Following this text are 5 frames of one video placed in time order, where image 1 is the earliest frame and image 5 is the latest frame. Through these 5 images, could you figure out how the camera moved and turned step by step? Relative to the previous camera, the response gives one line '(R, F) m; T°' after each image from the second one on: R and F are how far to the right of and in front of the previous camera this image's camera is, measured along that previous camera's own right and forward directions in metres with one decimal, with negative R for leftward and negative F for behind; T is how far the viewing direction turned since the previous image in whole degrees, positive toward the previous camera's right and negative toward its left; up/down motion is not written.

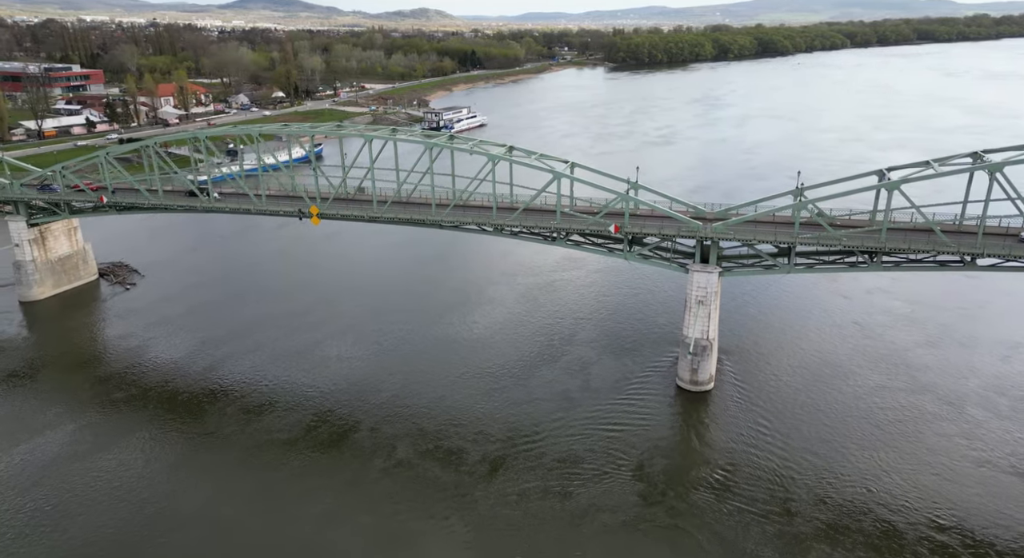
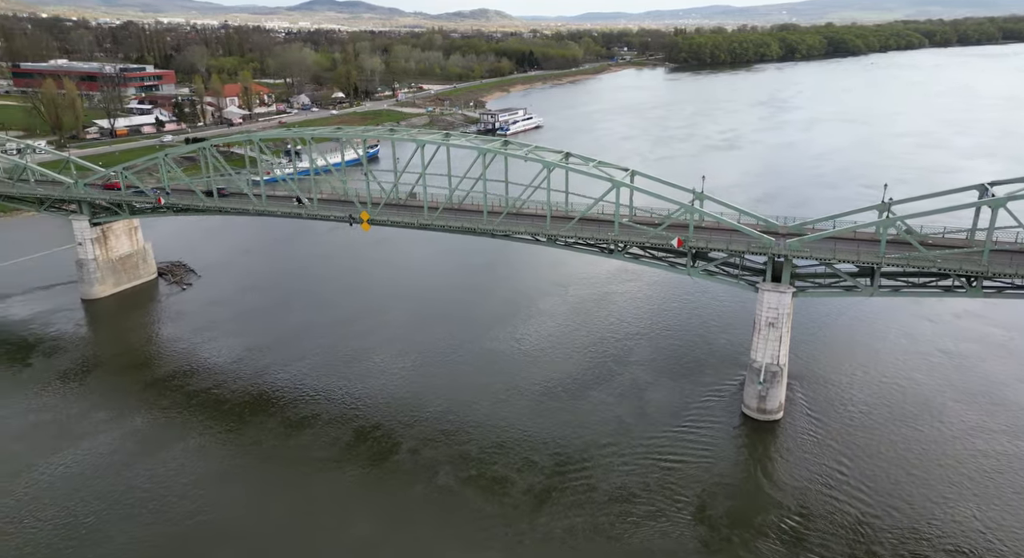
(+0.1, +2.7) m; -4°
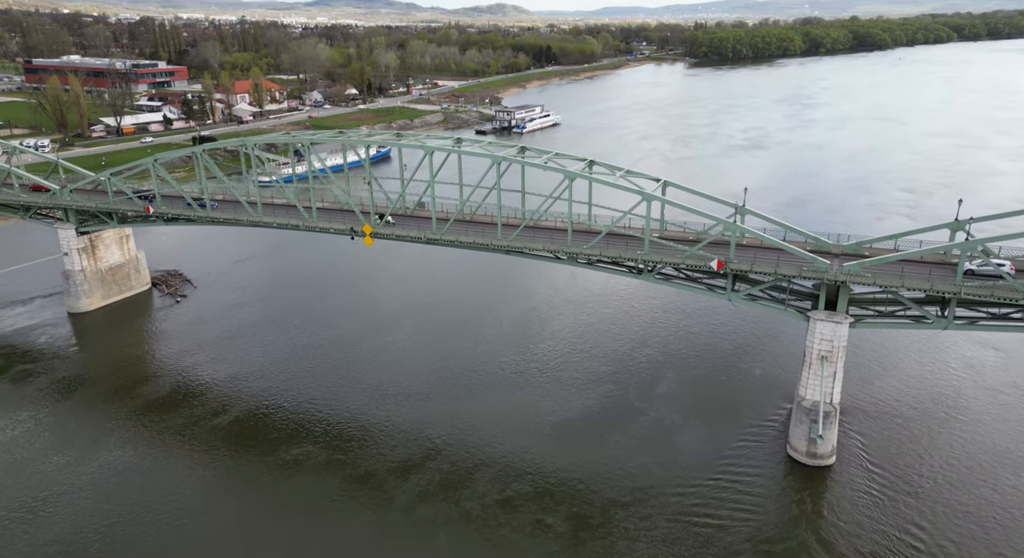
(0.0, +5.2) m; -1°
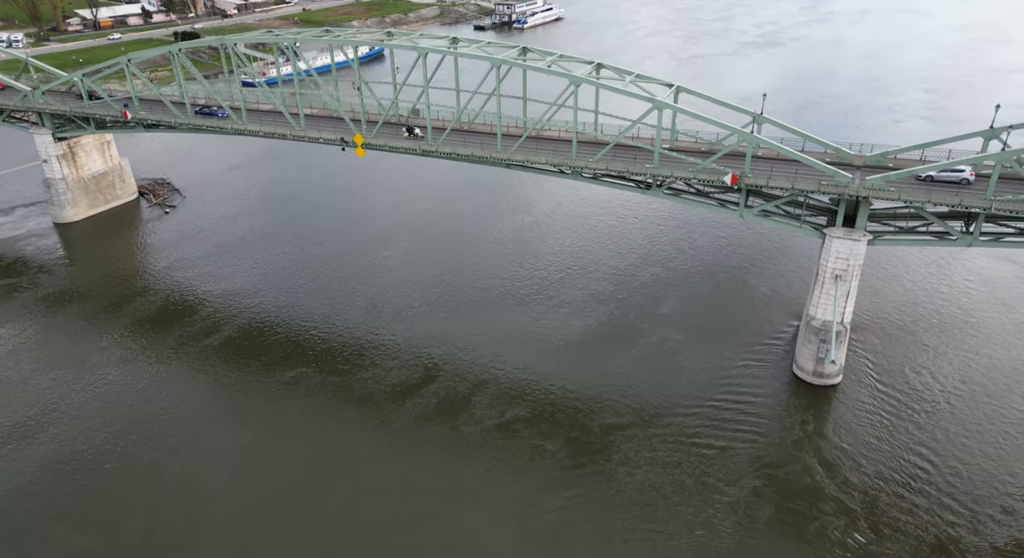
(-0.1, +2.0) m; 0°
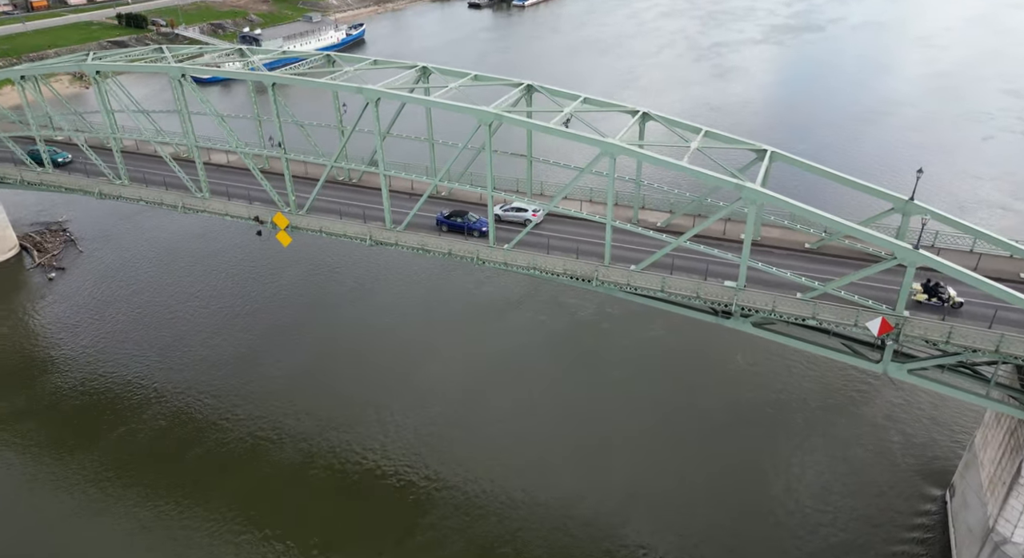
(-0.1, +15.3) m; 0°
